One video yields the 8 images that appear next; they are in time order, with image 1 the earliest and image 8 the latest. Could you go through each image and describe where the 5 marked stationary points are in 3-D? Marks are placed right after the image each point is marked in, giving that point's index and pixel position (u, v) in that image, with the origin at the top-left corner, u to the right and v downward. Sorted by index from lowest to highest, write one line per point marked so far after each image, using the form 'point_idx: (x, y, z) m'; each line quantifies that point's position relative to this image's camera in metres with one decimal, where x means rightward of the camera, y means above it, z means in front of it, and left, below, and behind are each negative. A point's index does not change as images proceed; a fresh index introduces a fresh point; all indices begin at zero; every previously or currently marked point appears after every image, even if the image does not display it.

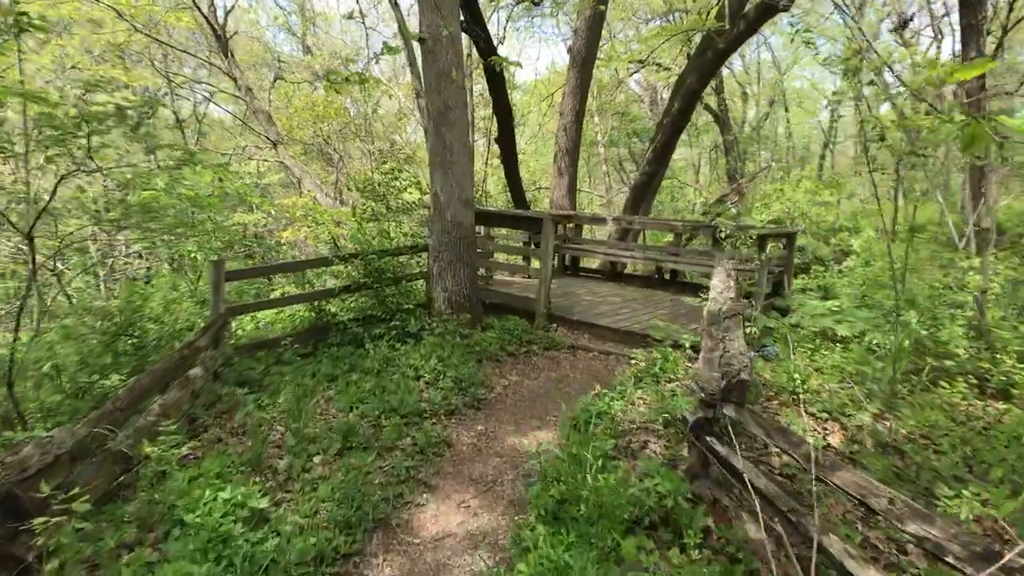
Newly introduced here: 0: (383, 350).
0: (-1.0, -0.5, +5.2) m
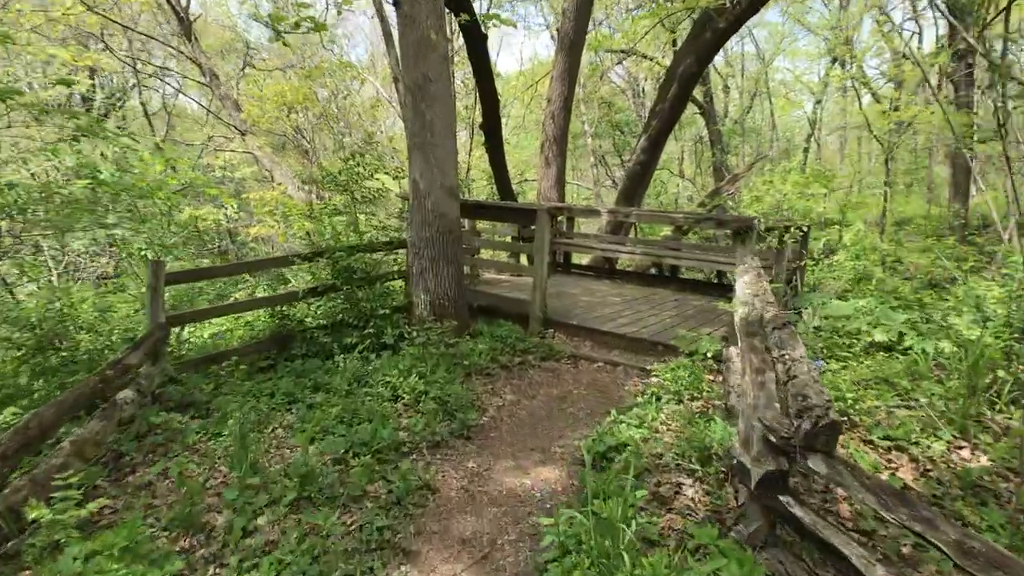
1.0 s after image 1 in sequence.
0: (-1.0, -0.5, +4.5) m
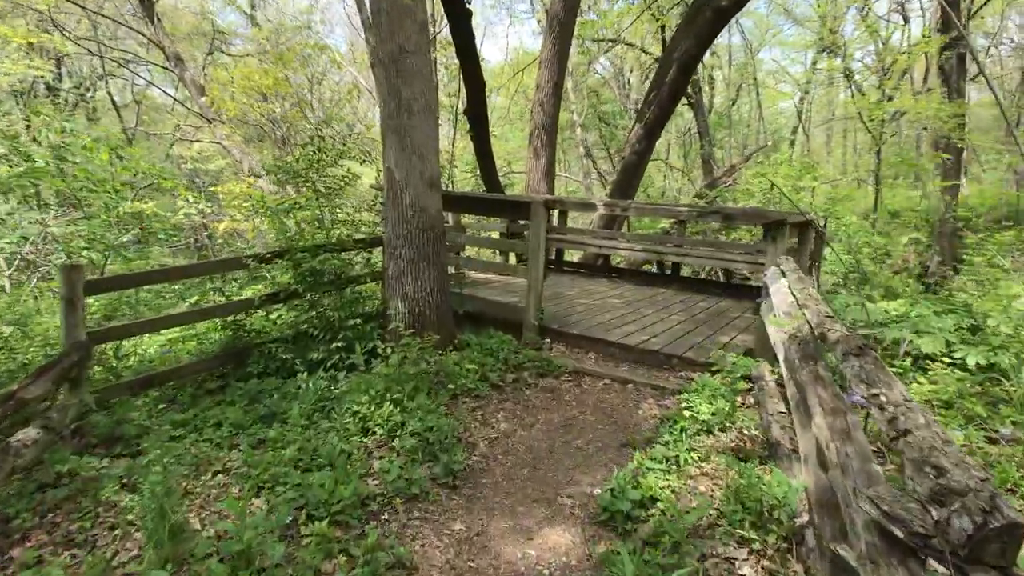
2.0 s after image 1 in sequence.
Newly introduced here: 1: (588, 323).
0: (-1.1, -0.6, +3.8) m
1: (+0.6, -0.3, +5.0) m
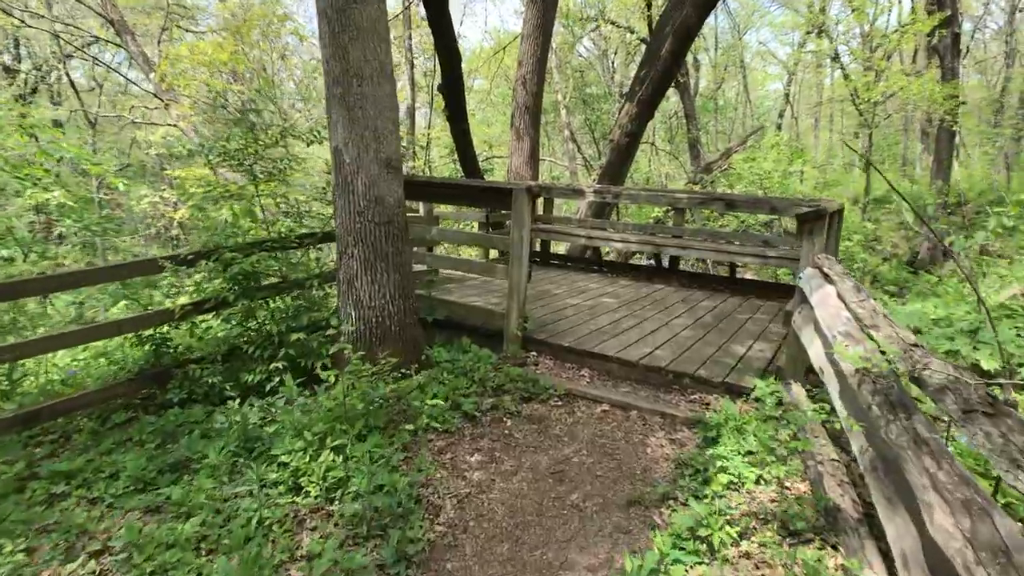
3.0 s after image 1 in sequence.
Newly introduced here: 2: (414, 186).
0: (-1.2, -0.6, +3.0) m
1: (+0.4, -0.3, +4.3) m
2: (-0.7, +0.7, +4.6) m
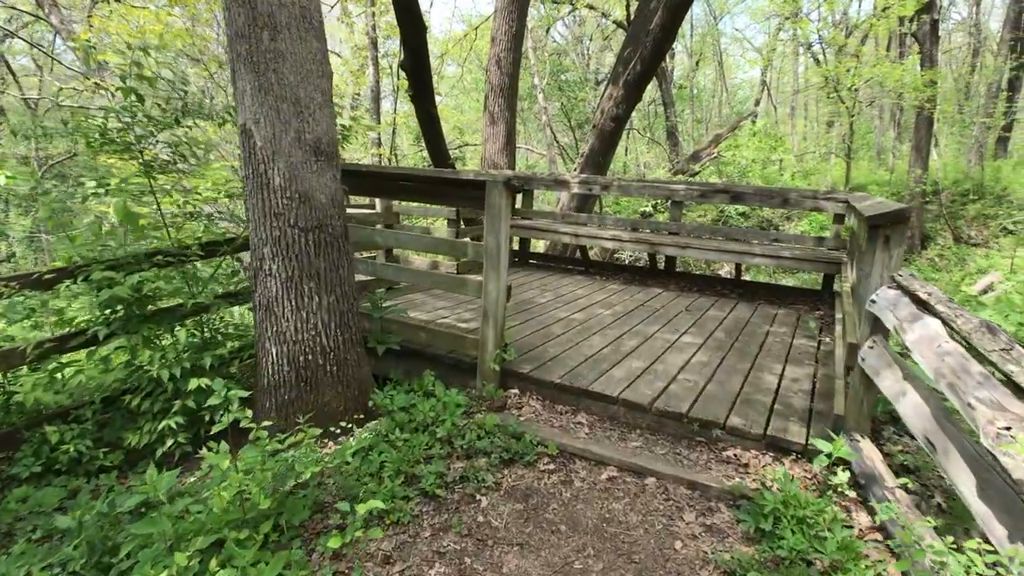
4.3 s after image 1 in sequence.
0: (-1.3, -0.7, +2.1) m
1: (+0.3, -0.4, +3.4) m
2: (-0.8, +0.6, +3.7) m
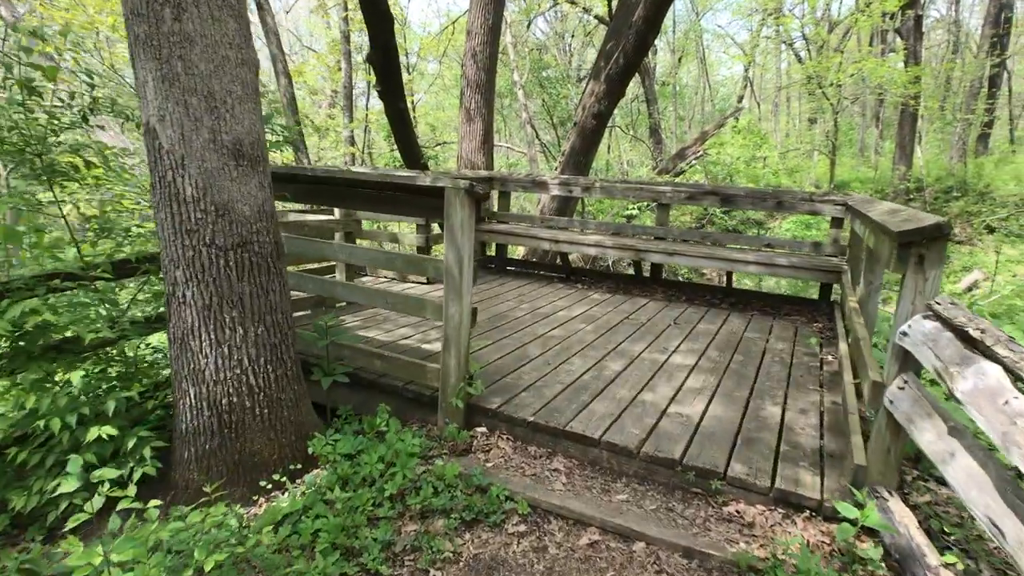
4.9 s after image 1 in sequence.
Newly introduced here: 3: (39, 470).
0: (-1.4, -0.8, +1.7) m
1: (+0.2, -0.4, +3.0) m
2: (-1.0, +0.5, +3.2) m
3: (-1.6, -0.6, +2.3) m
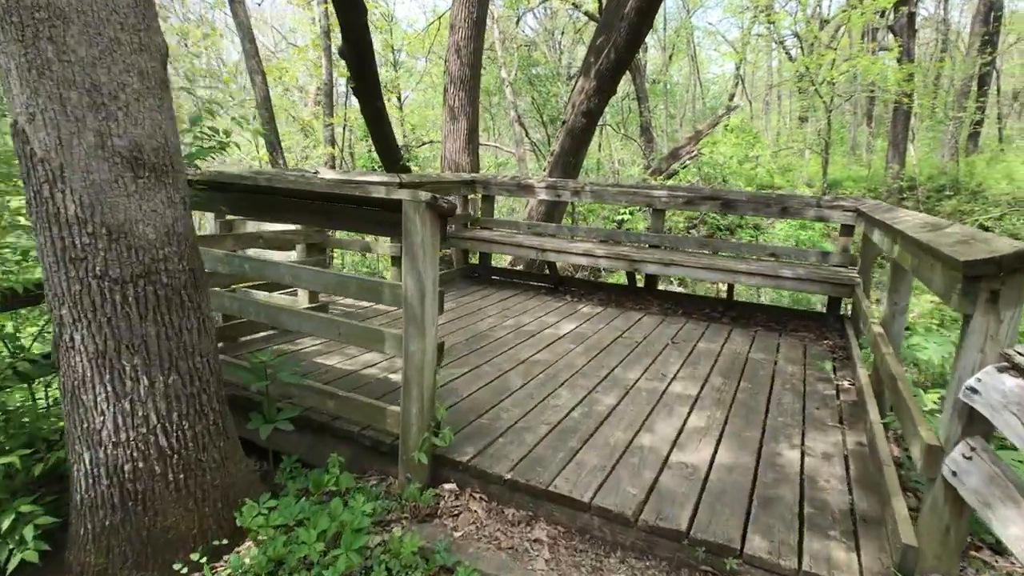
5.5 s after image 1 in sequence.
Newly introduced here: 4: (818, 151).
0: (-1.4, -0.9, +1.3) m
1: (+0.1, -0.6, +2.6) m
2: (-1.1, +0.4, +2.8) m
3: (-1.7, -0.7, +1.8) m
4: (+6.3, +2.8, +13.7) m
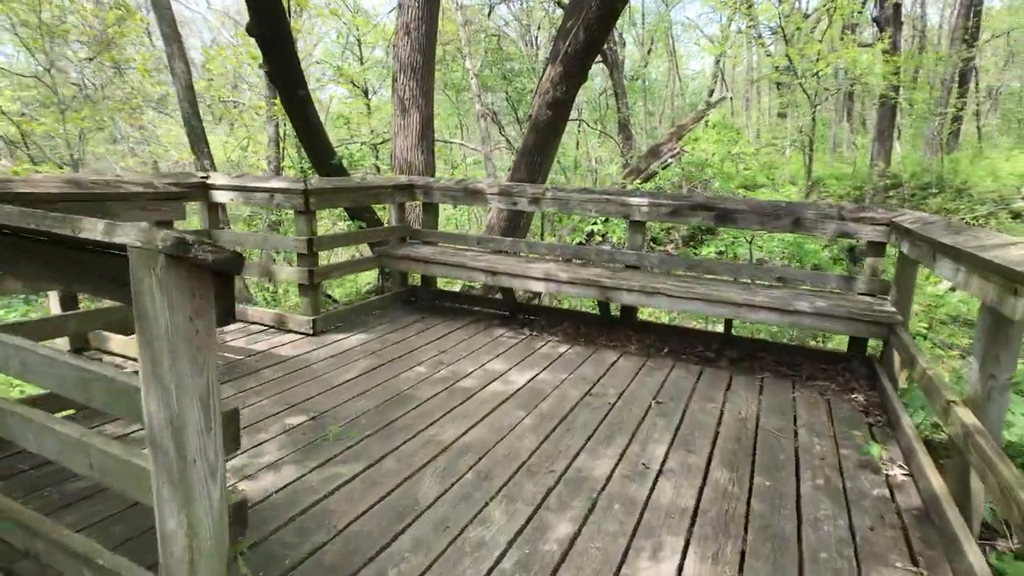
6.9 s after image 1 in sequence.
0: (-1.7, -1.2, +0.2) m
1: (-0.2, -0.8, +1.6) m
2: (-1.4, +0.2, +1.7) m
3: (-1.9, -1.0, +0.8) m
4: (+5.6, +2.6, +12.8) m
